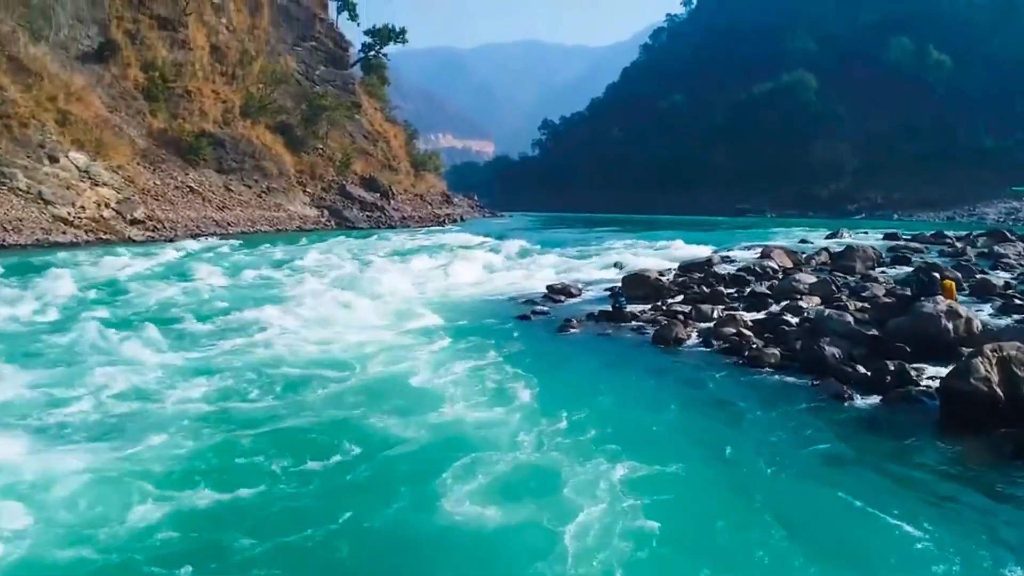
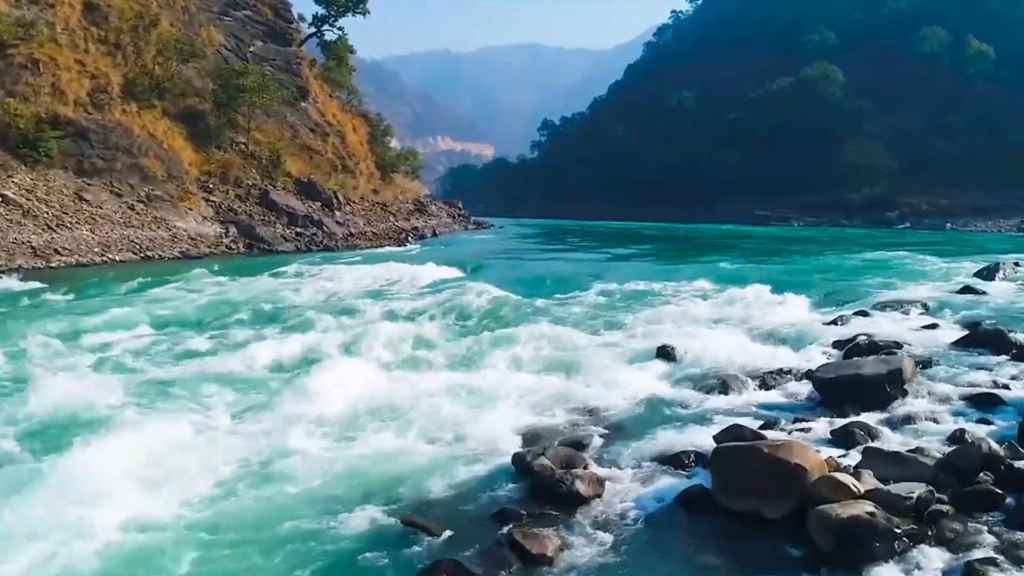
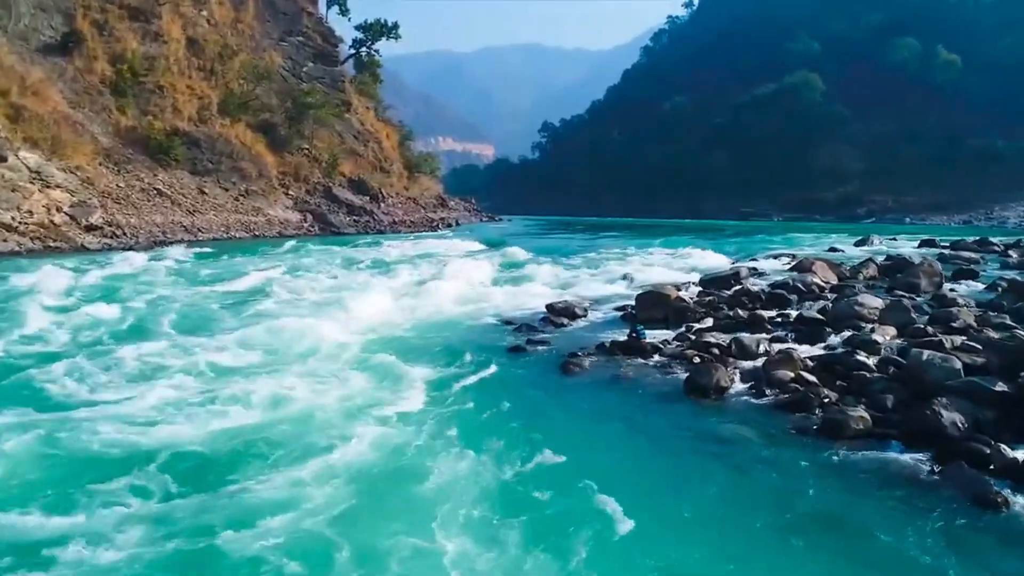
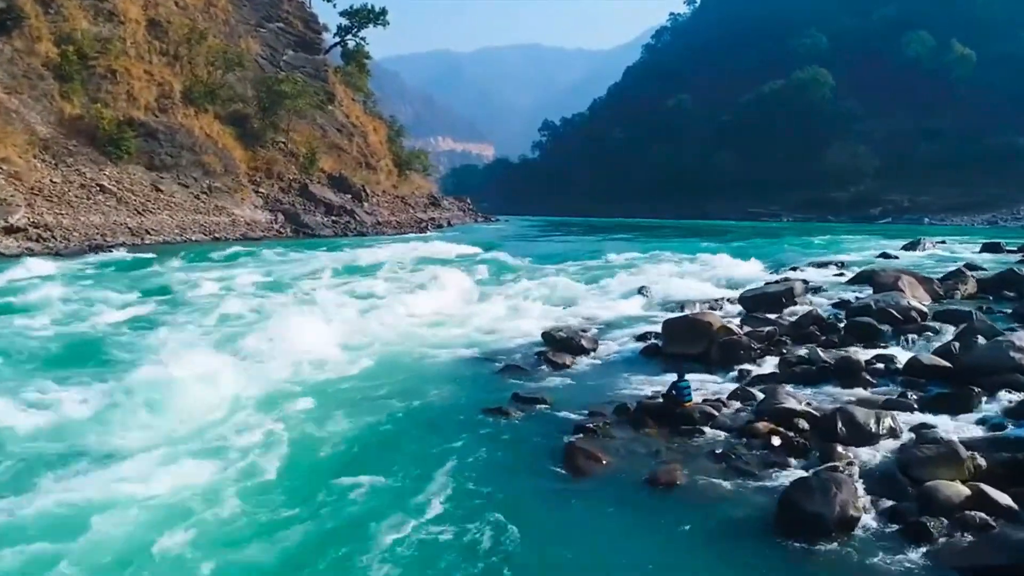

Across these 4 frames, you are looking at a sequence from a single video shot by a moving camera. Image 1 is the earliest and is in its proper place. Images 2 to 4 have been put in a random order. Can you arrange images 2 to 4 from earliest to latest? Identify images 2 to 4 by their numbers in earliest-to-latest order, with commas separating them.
3, 4, 2
